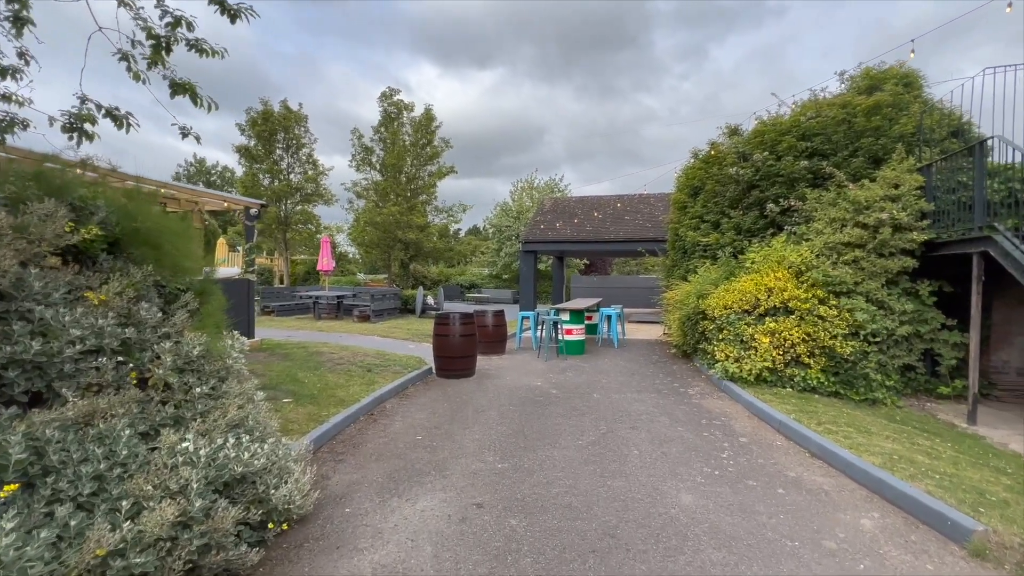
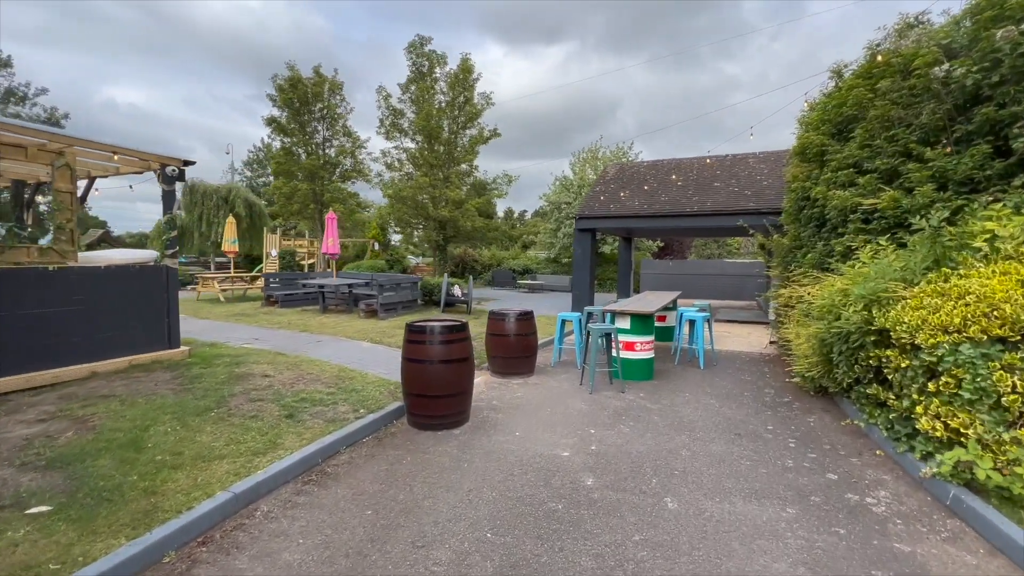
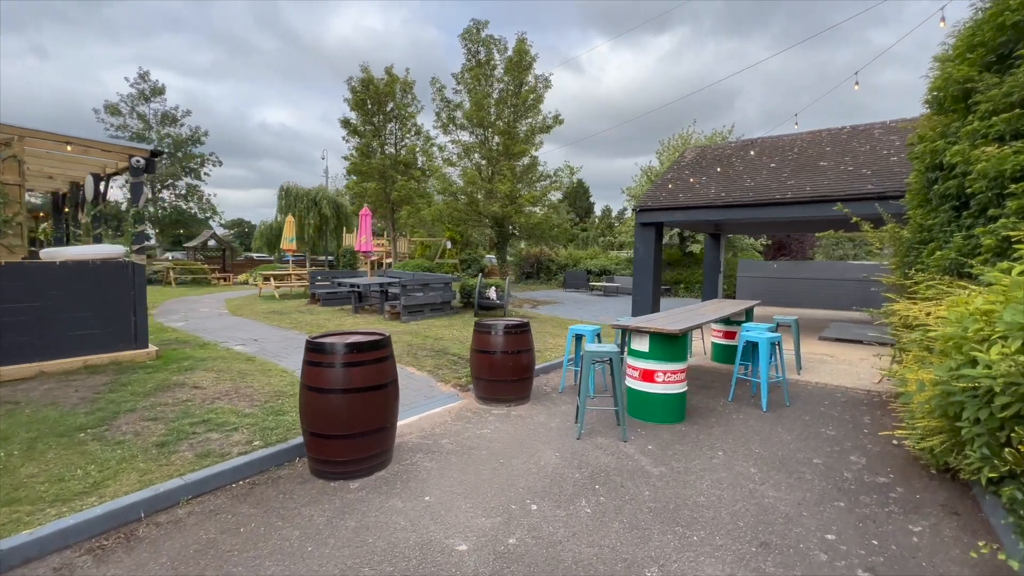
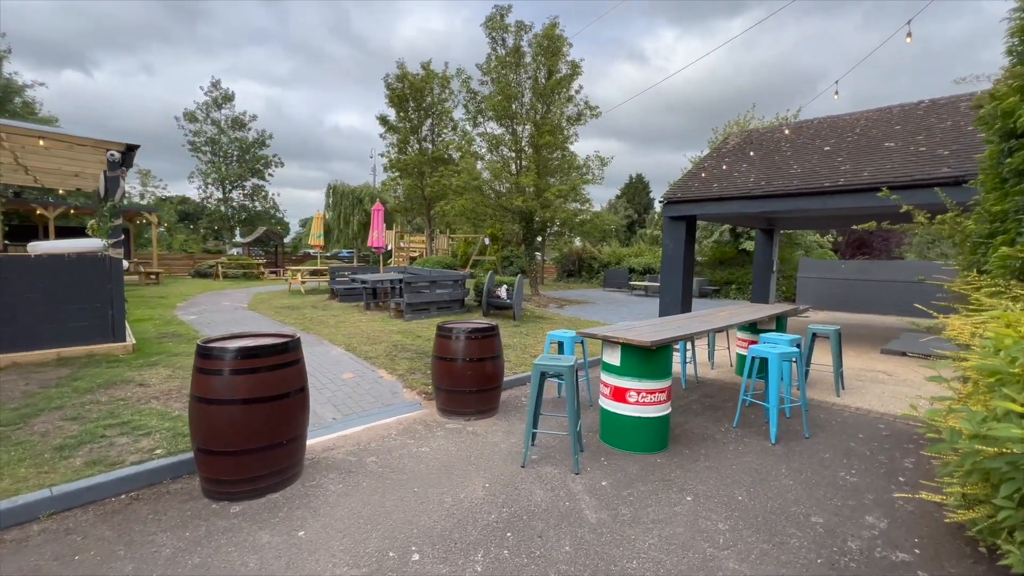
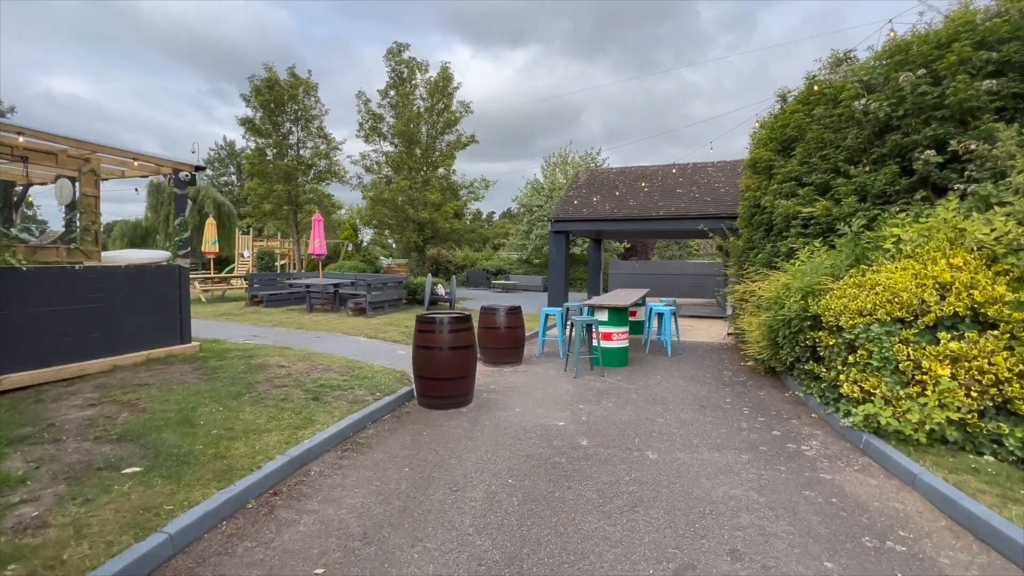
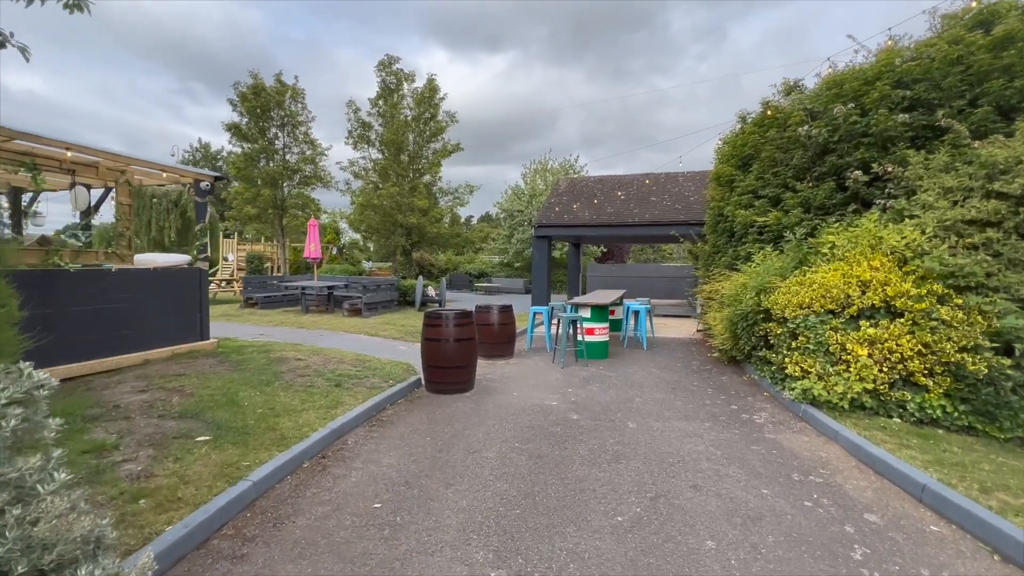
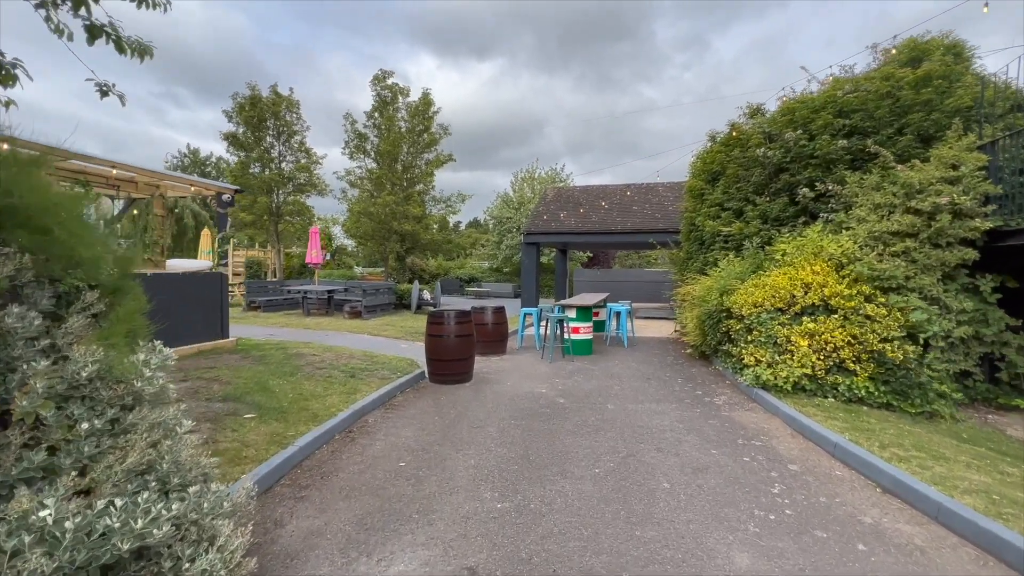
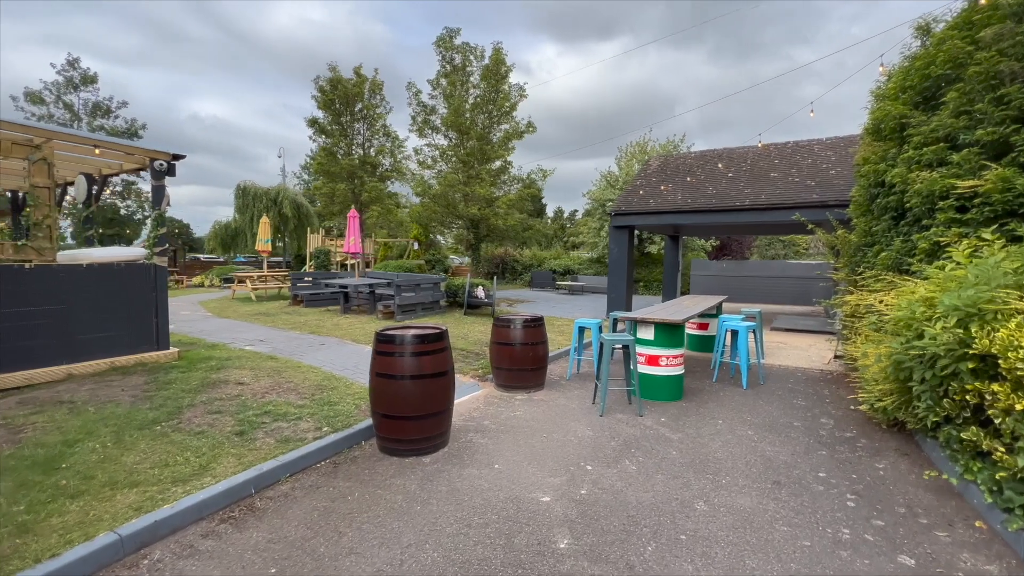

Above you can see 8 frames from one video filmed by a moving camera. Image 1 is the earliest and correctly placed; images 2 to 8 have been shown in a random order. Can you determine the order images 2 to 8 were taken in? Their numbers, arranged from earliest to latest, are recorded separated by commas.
7, 6, 5, 2, 8, 3, 4
